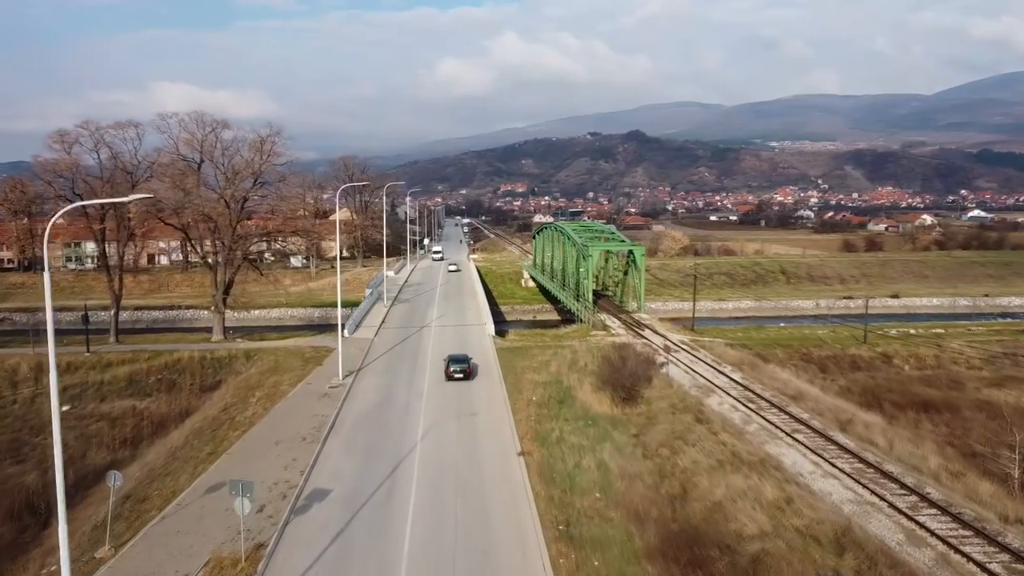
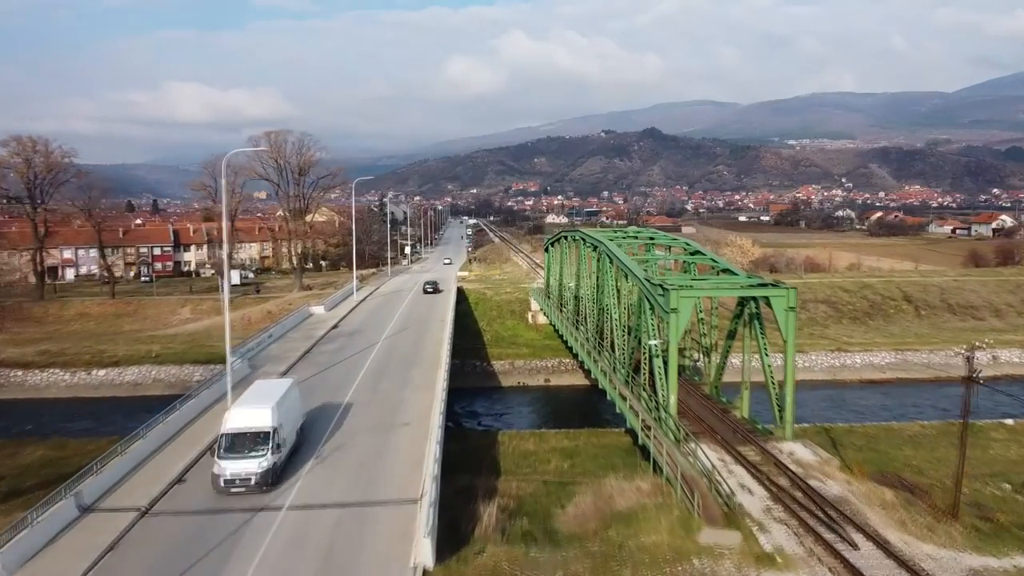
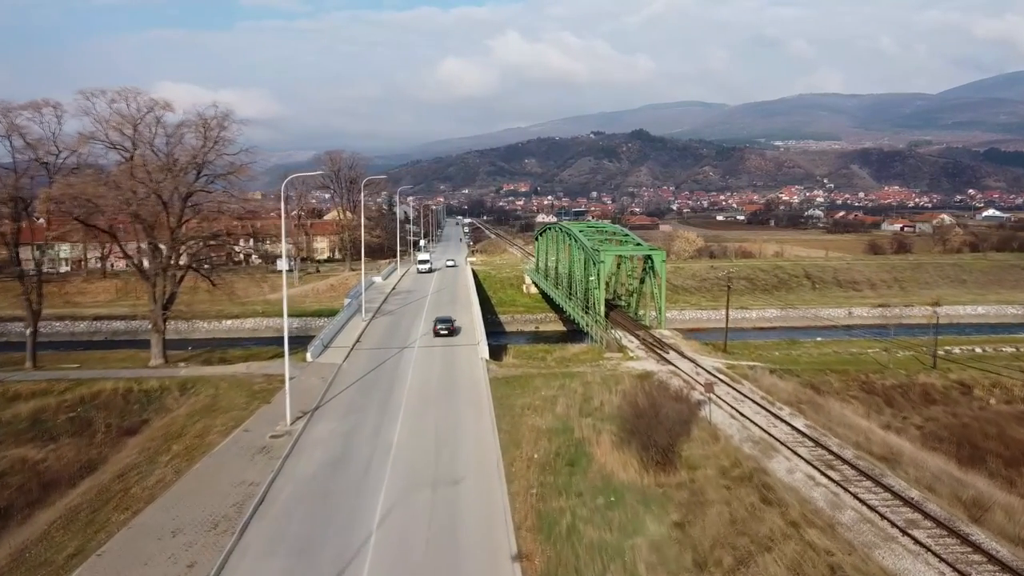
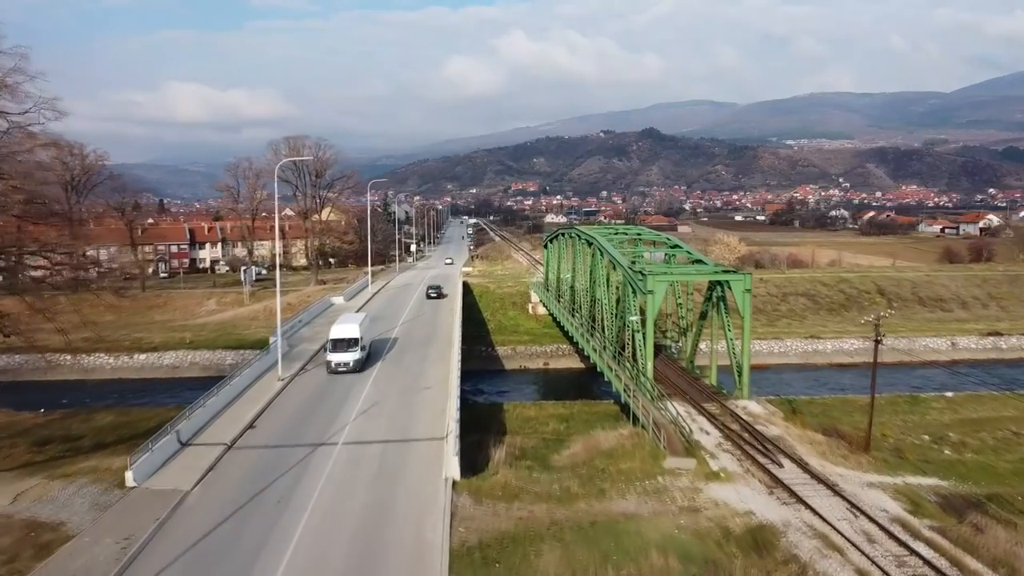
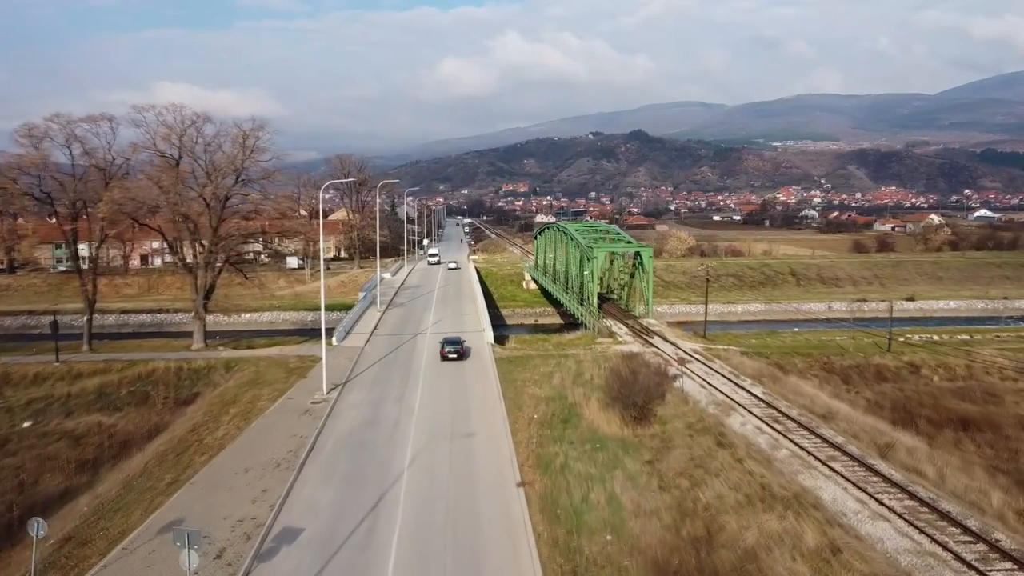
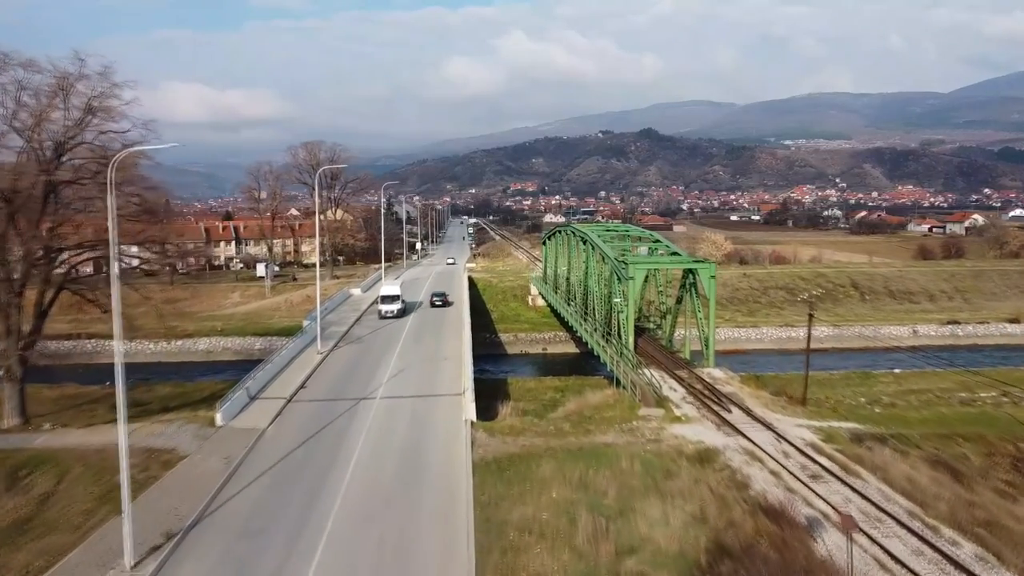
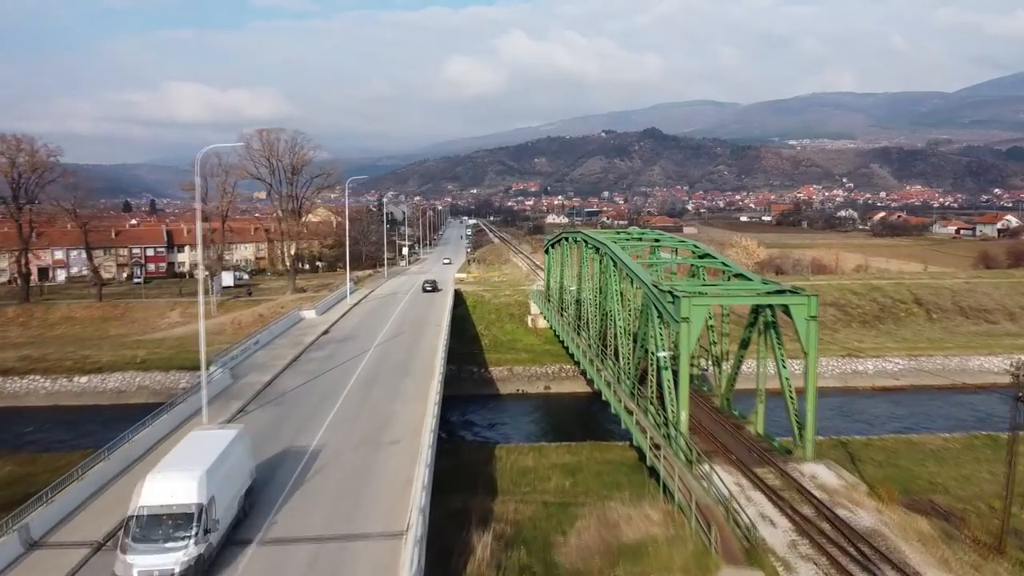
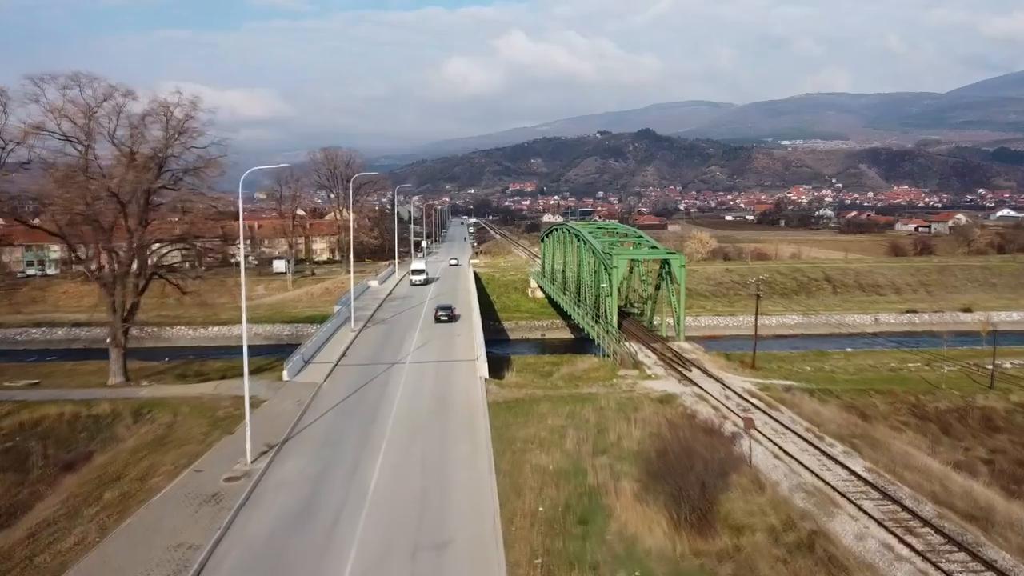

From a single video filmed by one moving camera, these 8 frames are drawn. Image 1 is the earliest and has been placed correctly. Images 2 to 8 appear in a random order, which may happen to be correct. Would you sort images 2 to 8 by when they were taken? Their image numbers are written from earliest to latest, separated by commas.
5, 3, 8, 6, 4, 2, 7
